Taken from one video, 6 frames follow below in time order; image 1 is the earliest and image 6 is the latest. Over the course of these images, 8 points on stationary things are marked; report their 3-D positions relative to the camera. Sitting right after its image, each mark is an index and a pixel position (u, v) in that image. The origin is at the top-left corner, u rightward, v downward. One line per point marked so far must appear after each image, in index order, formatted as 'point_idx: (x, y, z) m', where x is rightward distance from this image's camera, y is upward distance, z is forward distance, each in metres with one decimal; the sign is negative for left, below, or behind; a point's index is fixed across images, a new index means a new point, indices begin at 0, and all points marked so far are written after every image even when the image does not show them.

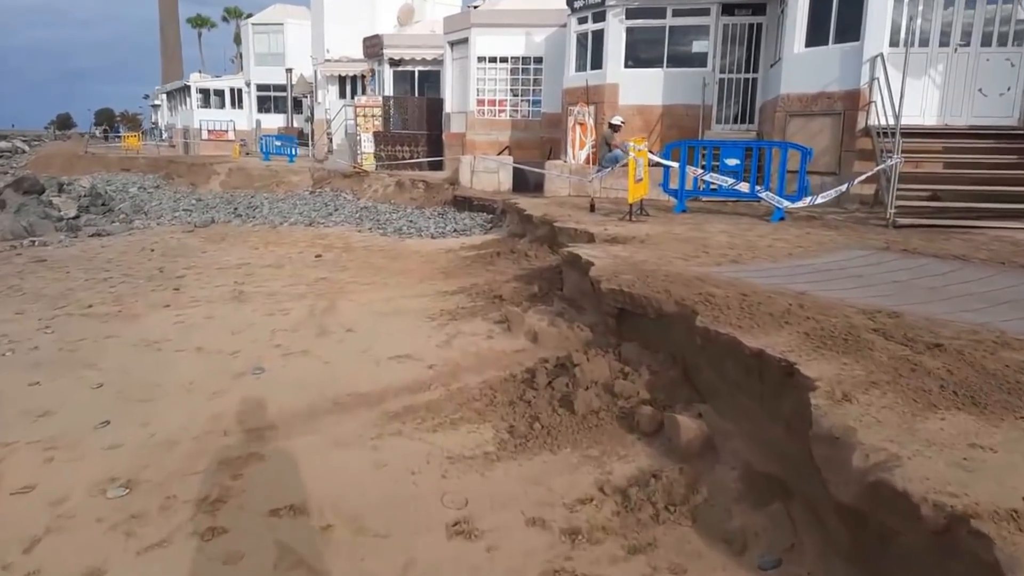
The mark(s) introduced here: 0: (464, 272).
0: (-0.8, +0.2, +10.5) m
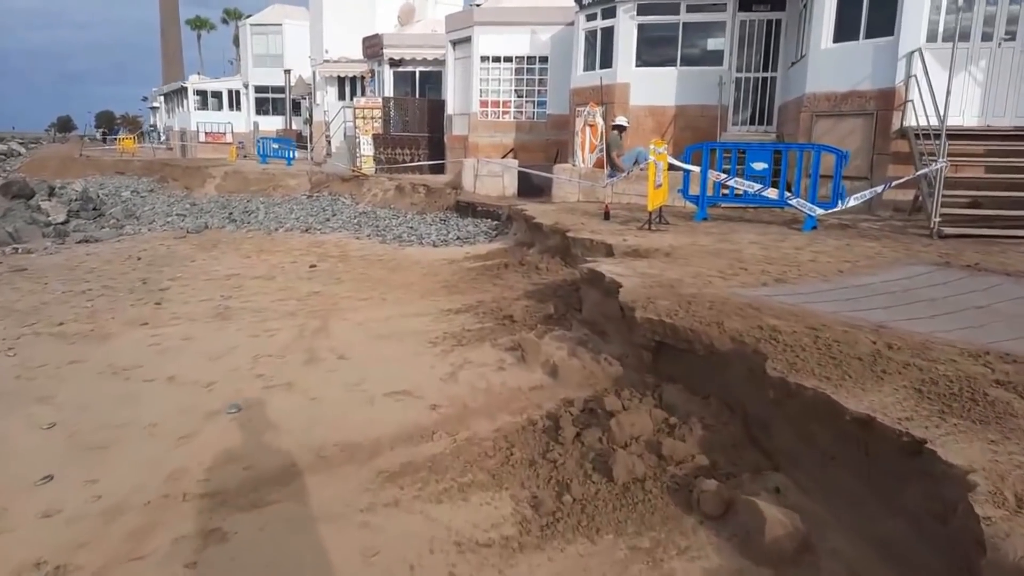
0: (-0.6, 0.0, +9.6) m
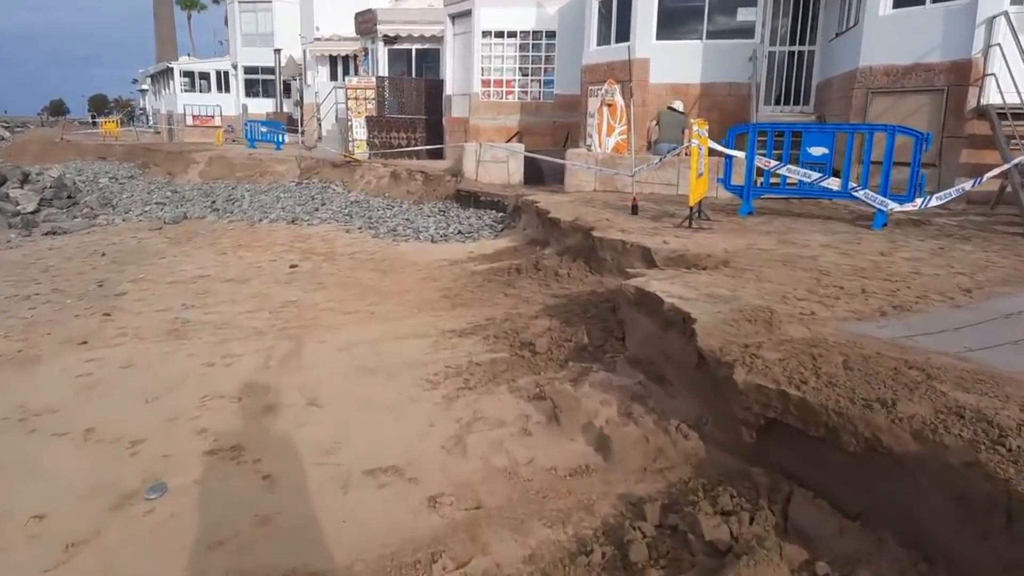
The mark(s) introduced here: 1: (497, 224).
0: (-0.4, -0.1, +7.9) m
1: (-0.3, +1.3, +13.5) m
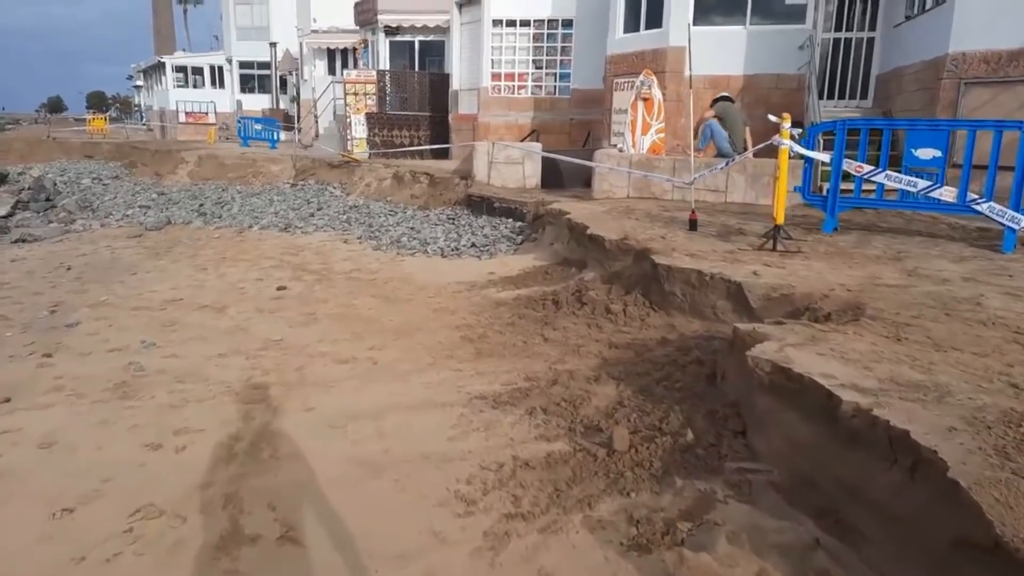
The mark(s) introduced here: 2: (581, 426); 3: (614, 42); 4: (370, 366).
0: (0.0, -0.5, +6.2) m
1: (+0.1, +0.9, +11.8) m
2: (+0.5, -0.9, +4.4) m
3: (+2.4, +5.7, +15.2) m
4: (-1.3, -0.7, +6.1) m
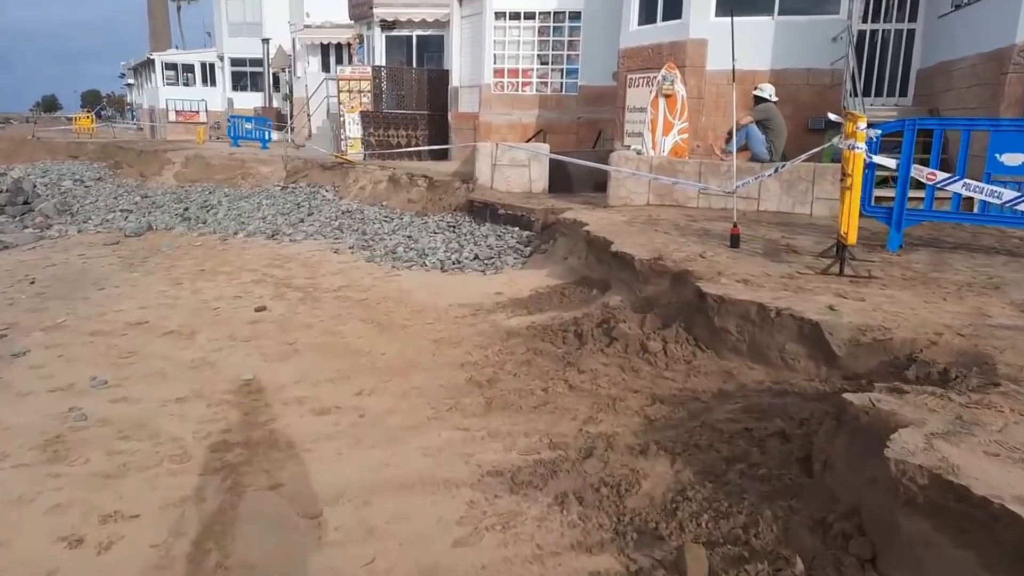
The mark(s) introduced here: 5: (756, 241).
0: (+0.1, -0.8, +5.1) m
1: (+0.2, +0.7, +10.7) m
2: (+0.6, -1.2, +3.3) m
3: (+2.5, +5.4, +14.0) m
4: (-1.2, -1.0, +5.0) m
5: (+2.7, +0.5, +7.2) m
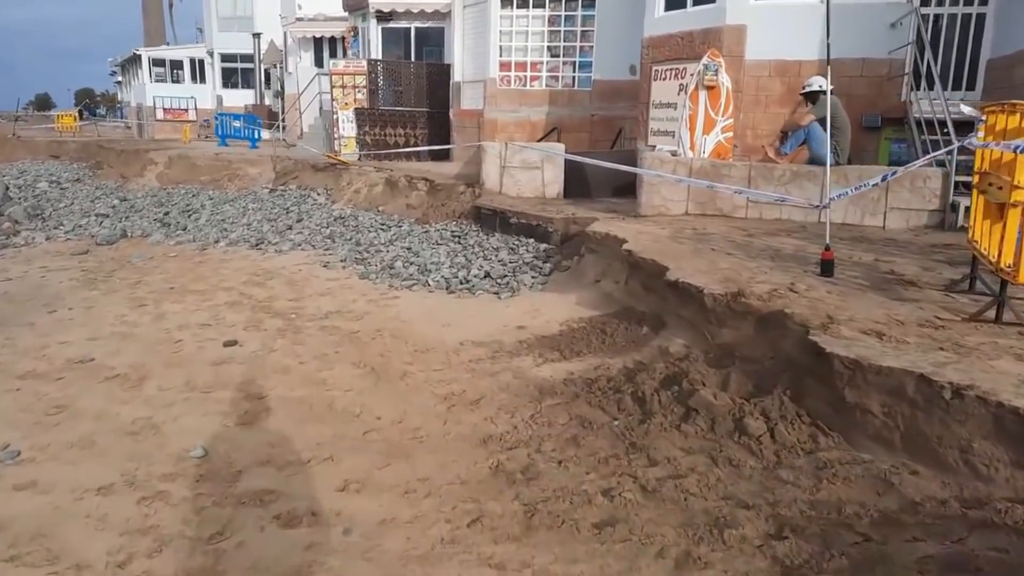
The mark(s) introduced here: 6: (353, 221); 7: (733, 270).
0: (+0.4, -1.1, +3.6) m
1: (+0.4, +0.3, +9.2) m
2: (+0.9, -1.5, +1.8) m
3: (+2.7, +5.1, +12.6) m
4: (-0.9, -1.3, +3.5) m
5: (+2.9, +0.2, +5.7) m
6: (-3.2, +1.3, +13.1) m
7: (+1.9, +0.2, +5.7) m
